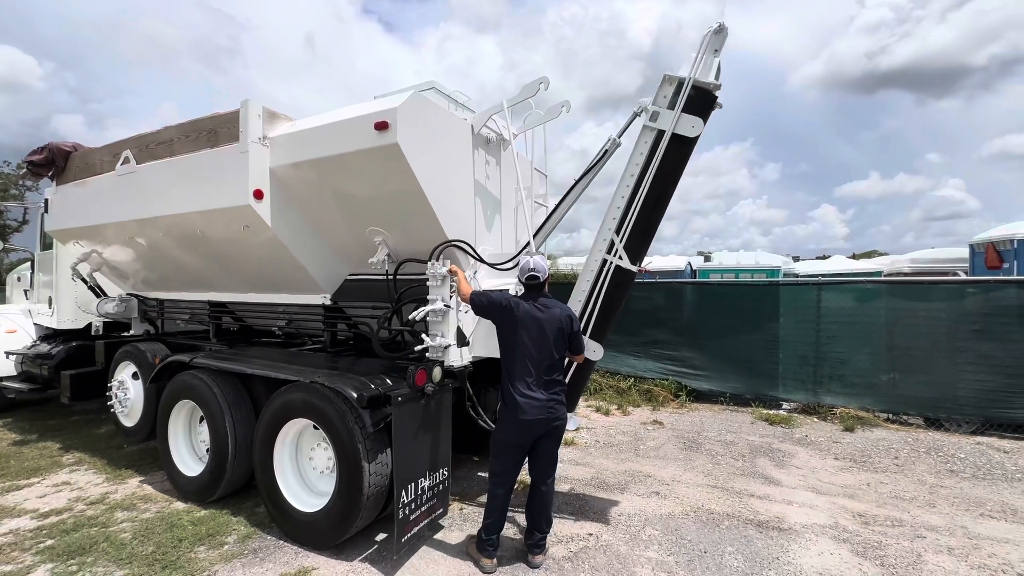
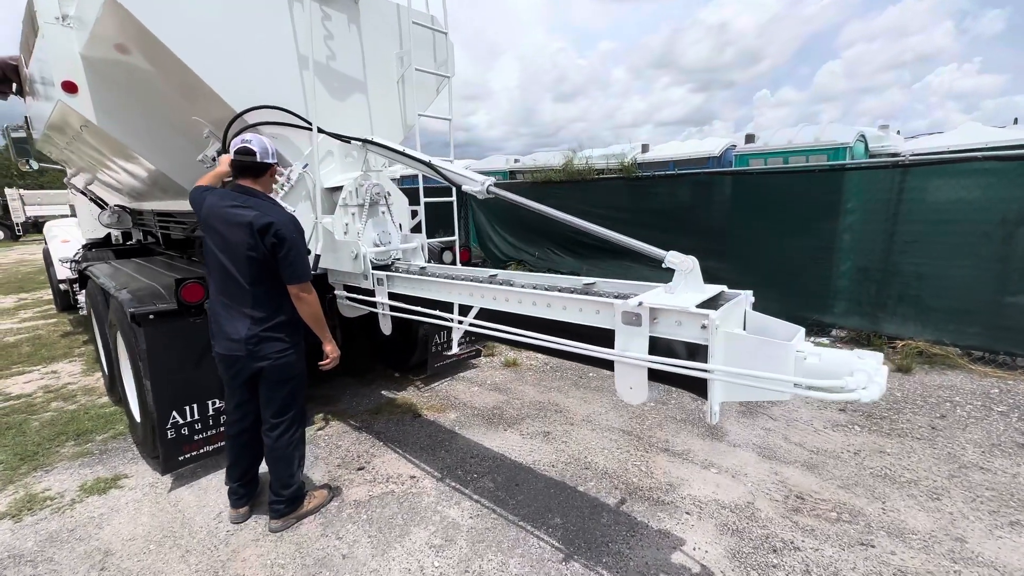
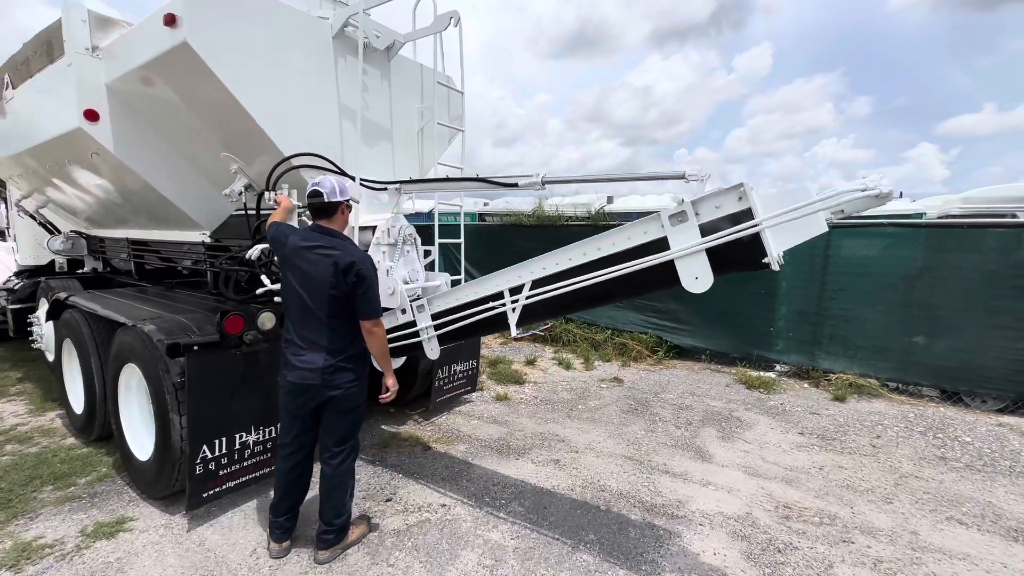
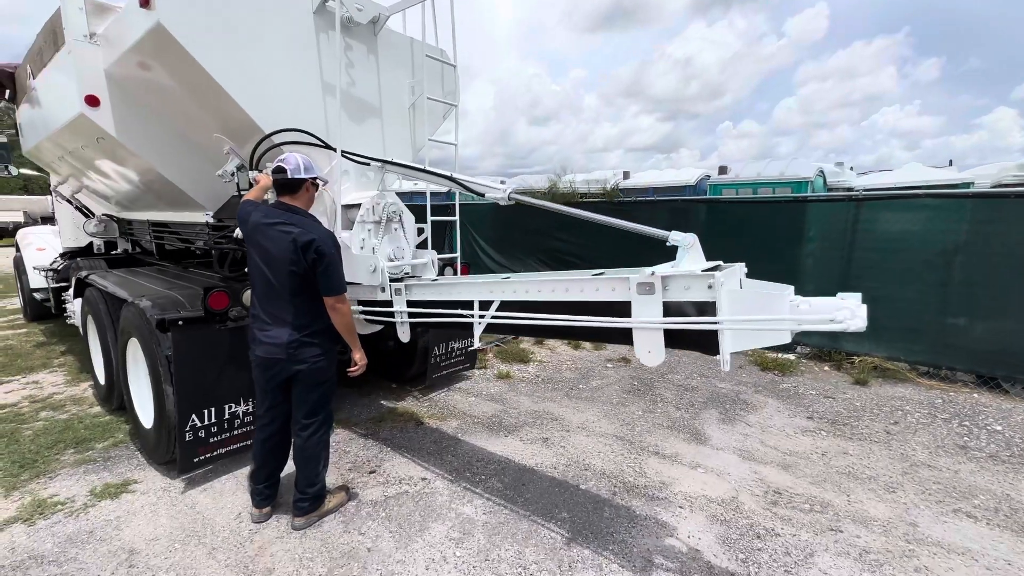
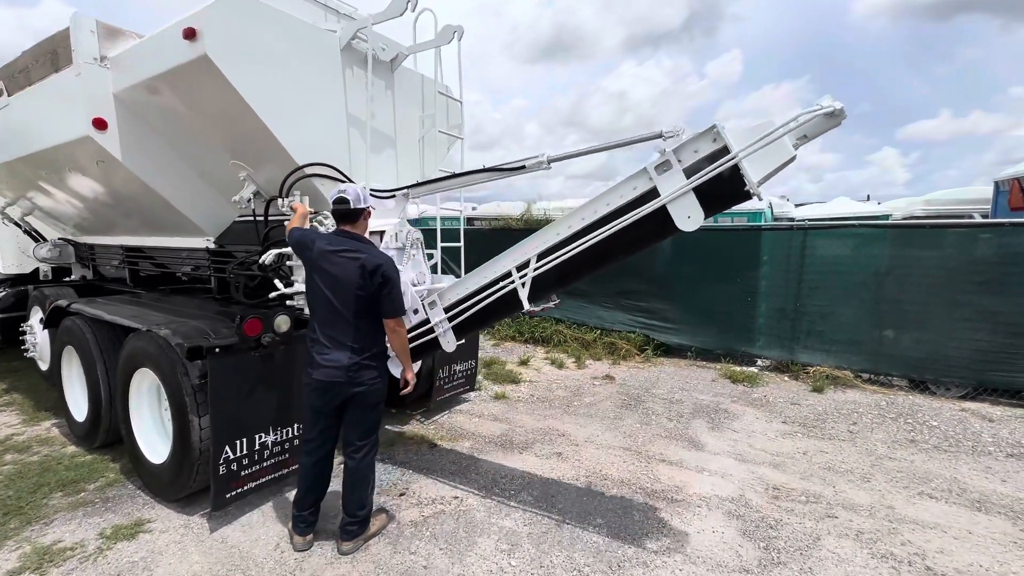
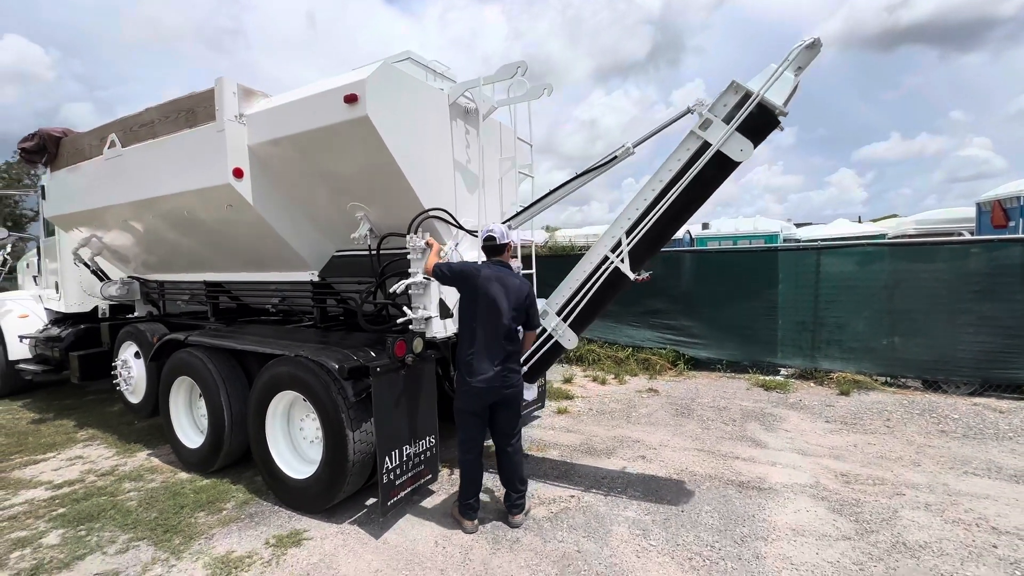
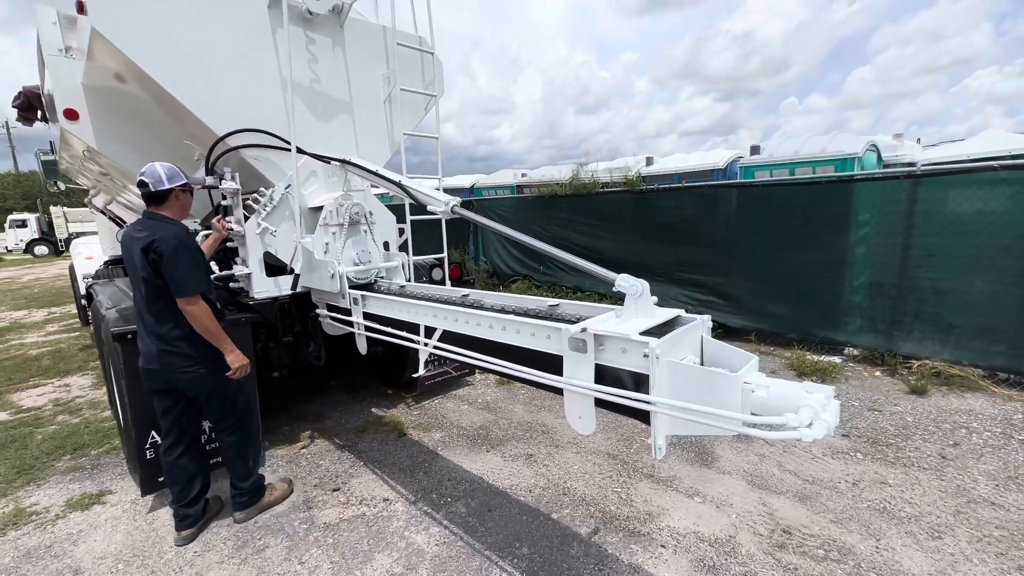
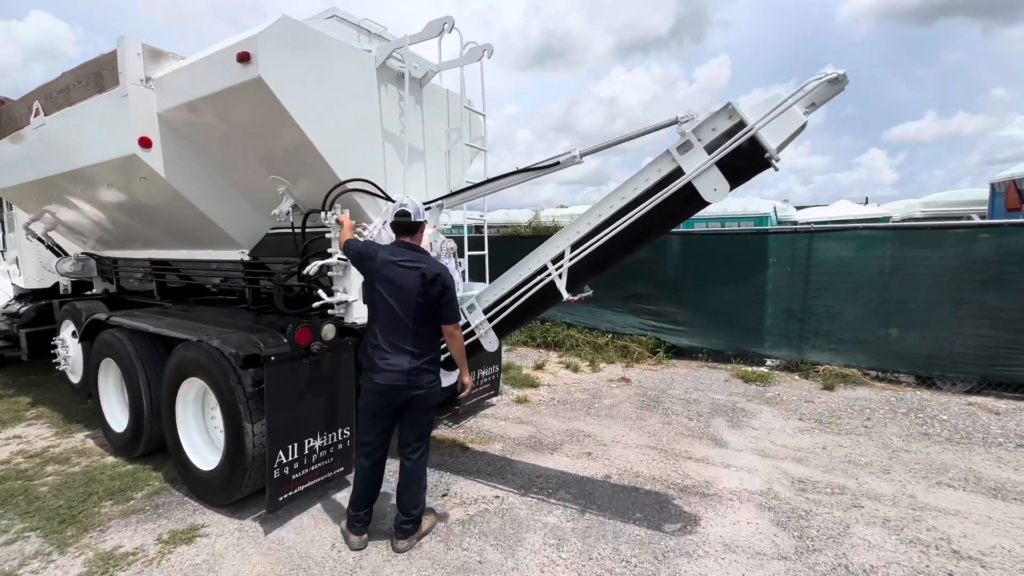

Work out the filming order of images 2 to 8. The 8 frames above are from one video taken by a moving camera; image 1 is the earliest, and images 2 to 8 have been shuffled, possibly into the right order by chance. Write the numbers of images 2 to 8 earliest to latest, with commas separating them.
6, 8, 5, 3, 4, 2, 7
